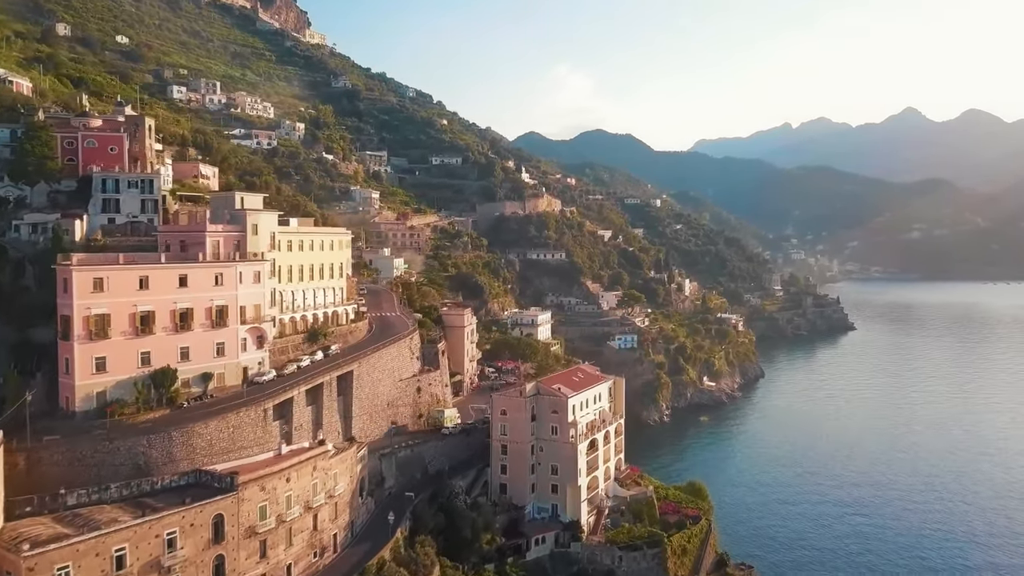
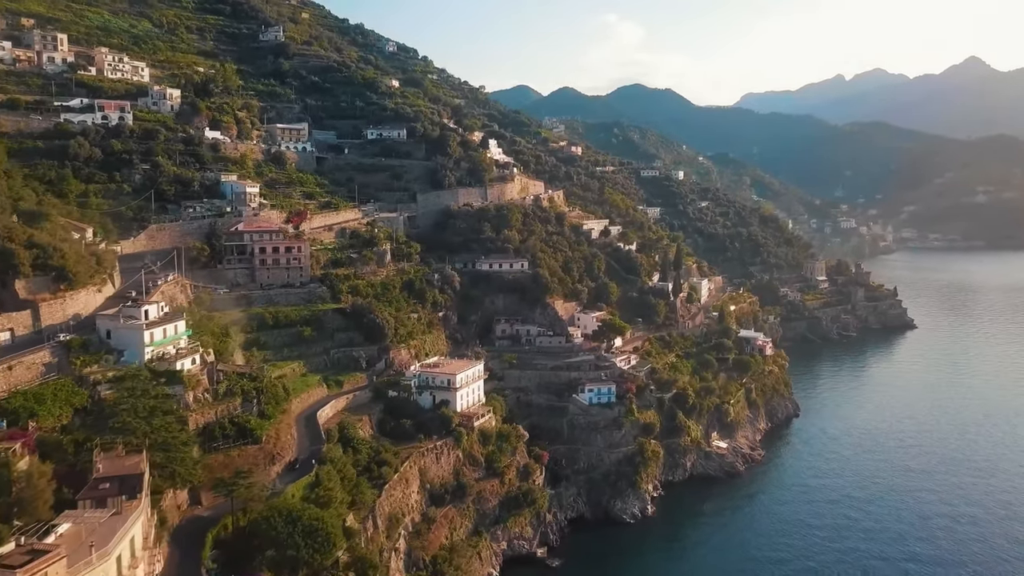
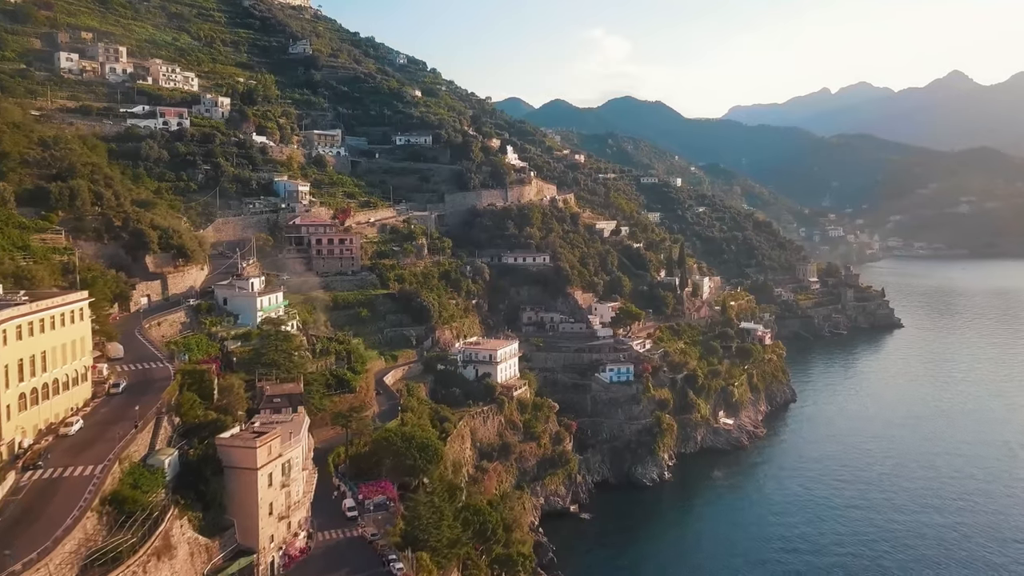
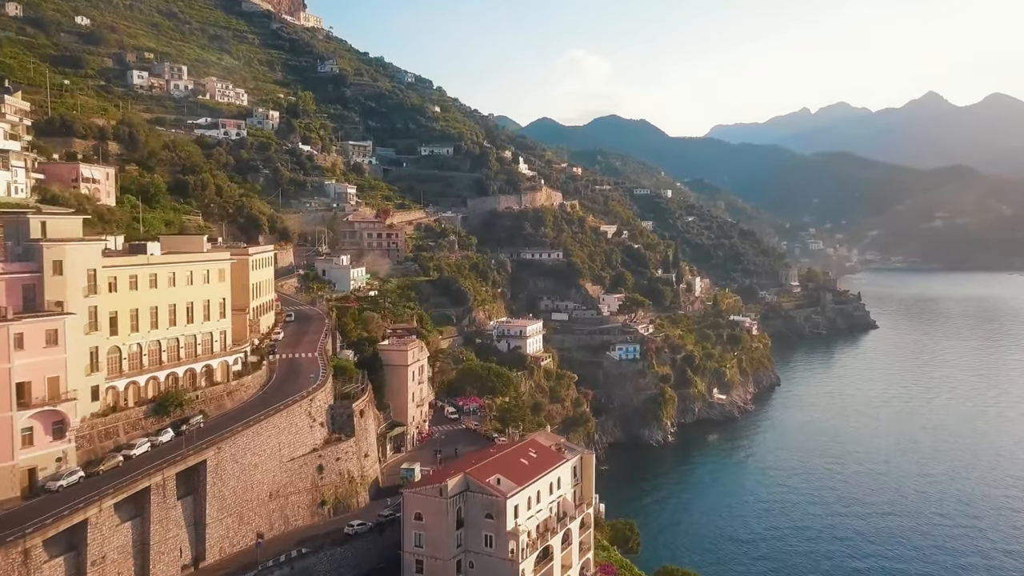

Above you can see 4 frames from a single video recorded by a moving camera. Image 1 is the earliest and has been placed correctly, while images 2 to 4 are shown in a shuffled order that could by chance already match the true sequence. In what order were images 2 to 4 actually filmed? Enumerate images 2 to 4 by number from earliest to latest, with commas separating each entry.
4, 3, 2
